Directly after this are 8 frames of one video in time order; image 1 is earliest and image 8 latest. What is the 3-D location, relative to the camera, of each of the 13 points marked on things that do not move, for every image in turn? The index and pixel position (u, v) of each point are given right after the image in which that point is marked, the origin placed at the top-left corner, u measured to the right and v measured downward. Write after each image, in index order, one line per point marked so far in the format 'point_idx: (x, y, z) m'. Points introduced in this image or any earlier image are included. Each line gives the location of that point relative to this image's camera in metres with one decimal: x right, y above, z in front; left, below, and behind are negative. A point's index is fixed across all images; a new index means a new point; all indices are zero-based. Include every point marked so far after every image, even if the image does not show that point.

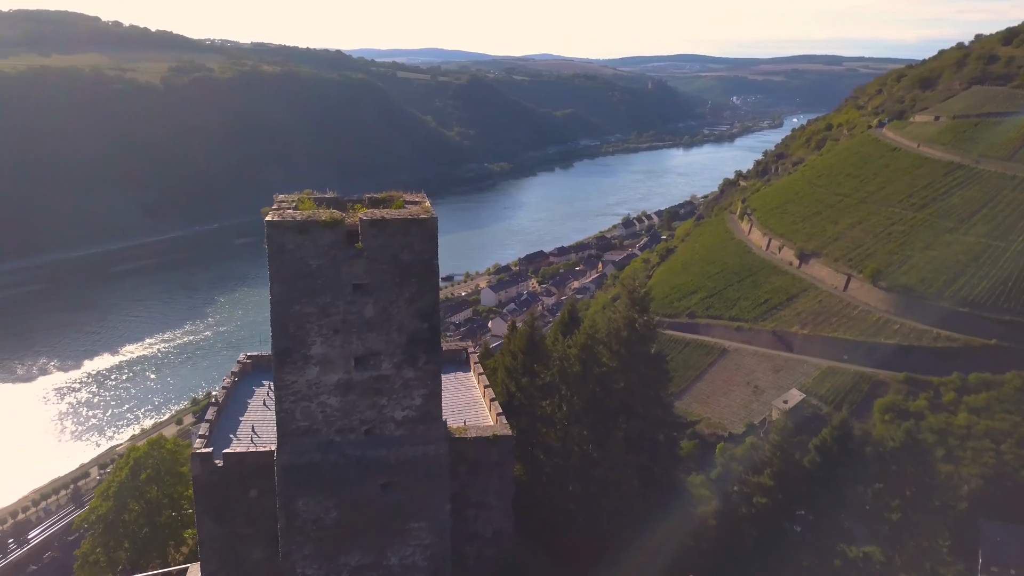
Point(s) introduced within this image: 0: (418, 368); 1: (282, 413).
0: (-0.8, -0.7, +6.9) m
1: (-1.9, -1.0, +6.8) m
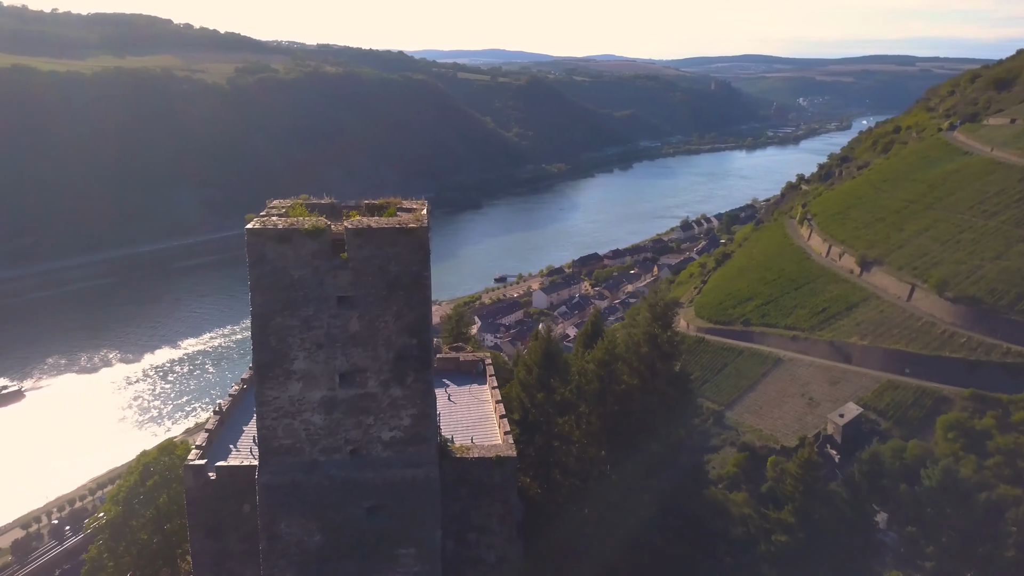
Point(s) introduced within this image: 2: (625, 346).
0: (-0.9, -0.8, +6.5) m
1: (-1.9, -1.1, +6.5) m
2: (+1.4, -0.7, +10.5) m
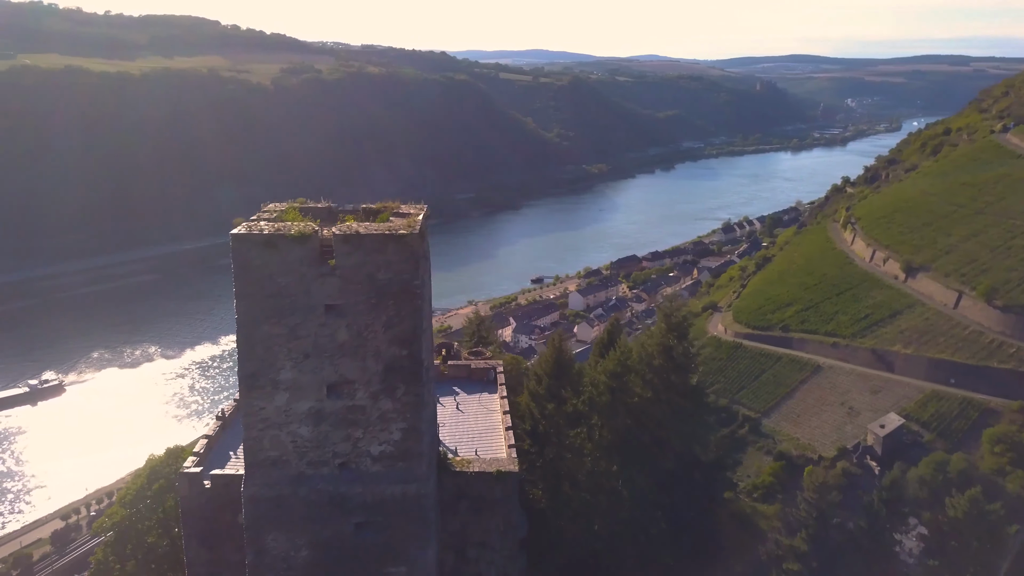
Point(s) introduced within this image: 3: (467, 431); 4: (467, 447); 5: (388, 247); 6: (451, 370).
0: (-0.9, -0.9, +6.3) m
1: (-2.0, -1.2, +6.3) m
2: (+1.6, -0.8, +10.2) m
3: (-0.5, -1.6, +8.9) m
4: (-0.5, -1.7, +8.5) m
5: (-0.9, +0.3, +6.0) m
6: (-0.8, -1.1, +10.5) m
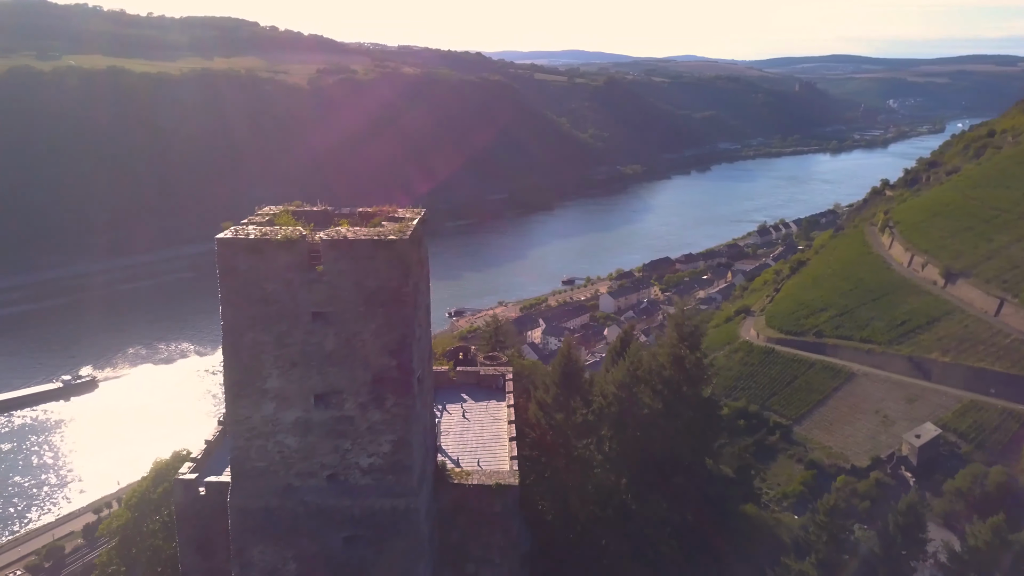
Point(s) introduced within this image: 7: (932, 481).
0: (-1.0, -0.9, +6.1) m
1: (-2.0, -1.2, +6.1) m
2: (+1.7, -0.9, +9.9) m
3: (-0.4, -1.6, +8.7) m
4: (-0.4, -1.7, +8.3) m
5: (-1.0, +0.2, +5.8) m
6: (-0.7, -1.1, +10.3) m
7: (+10.1, -4.6, +19.5) m
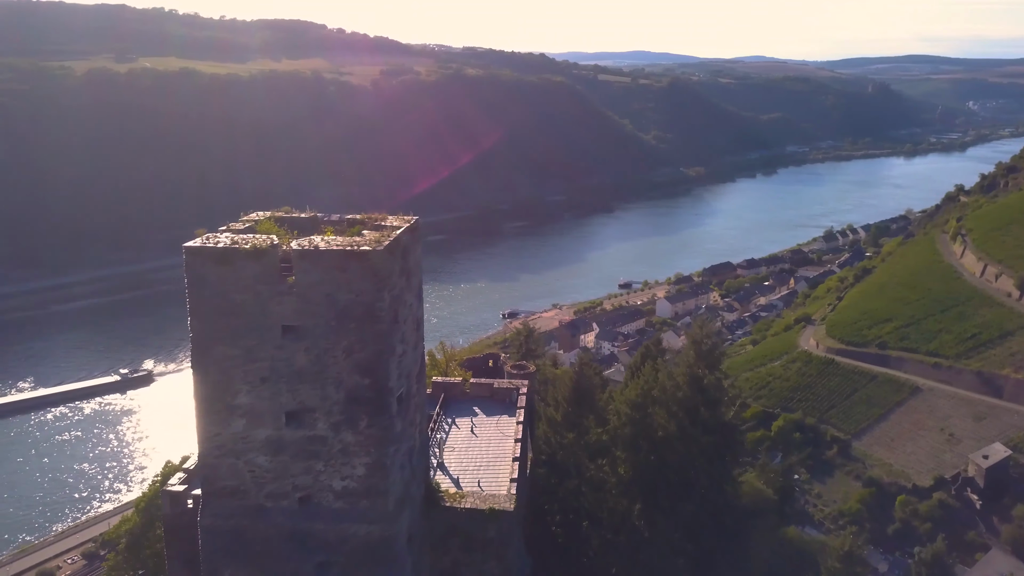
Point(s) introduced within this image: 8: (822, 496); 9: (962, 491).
0: (-1.1, -1.0, +5.7) m
1: (-2.2, -1.3, +5.8) m
2: (+1.9, -1.1, +9.3) m
3: (-0.4, -1.7, +8.3) m
4: (-0.4, -1.8, +7.9) m
5: (-1.1, +0.2, +5.4) m
6: (-0.5, -1.2, +9.9) m
7: (+10.9, -4.9, +18.3) m
8: (+7.6, -5.1, +19.8) m
9: (+10.4, -4.8, +18.9) m
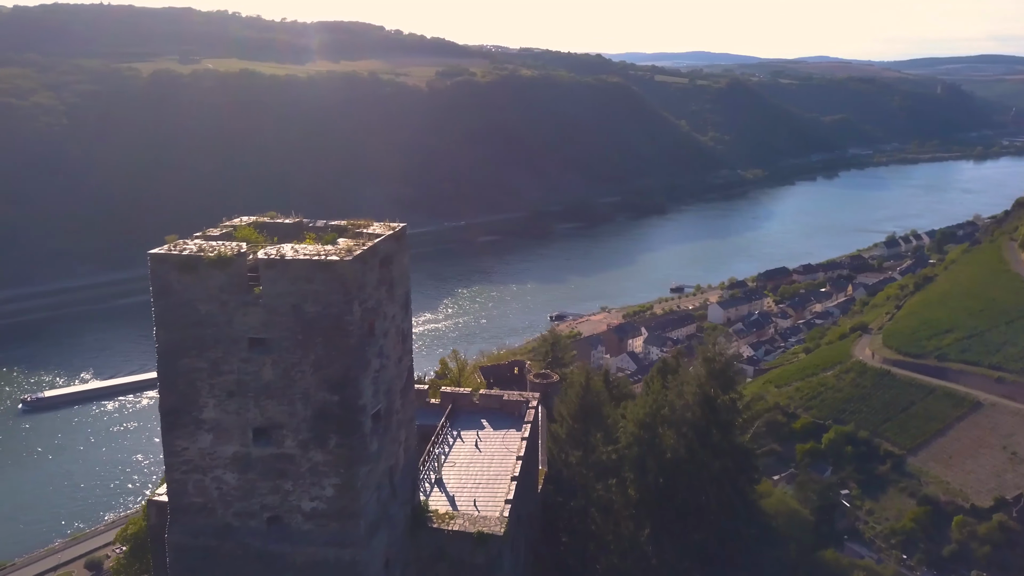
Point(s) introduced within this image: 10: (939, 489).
0: (-1.2, -1.1, +5.4) m
1: (-2.3, -1.3, +5.6) m
2: (+1.9, -1.2, +8.8) m
3: (-0.4, -1.8, +7.9) m
4: (-0.4, -1.9, +7.5) m
5: (-1.2, +0.1, +5.1) m
6: (-0.3, -1.3, +9.6) m
7: (+11.5, -5.2, +17.1) m
8: (+8.3, -5.3, +18.9) m
9: (+11.0, -5.1, +17.8) m
10: (+10.1, -5.0, +19.7) m
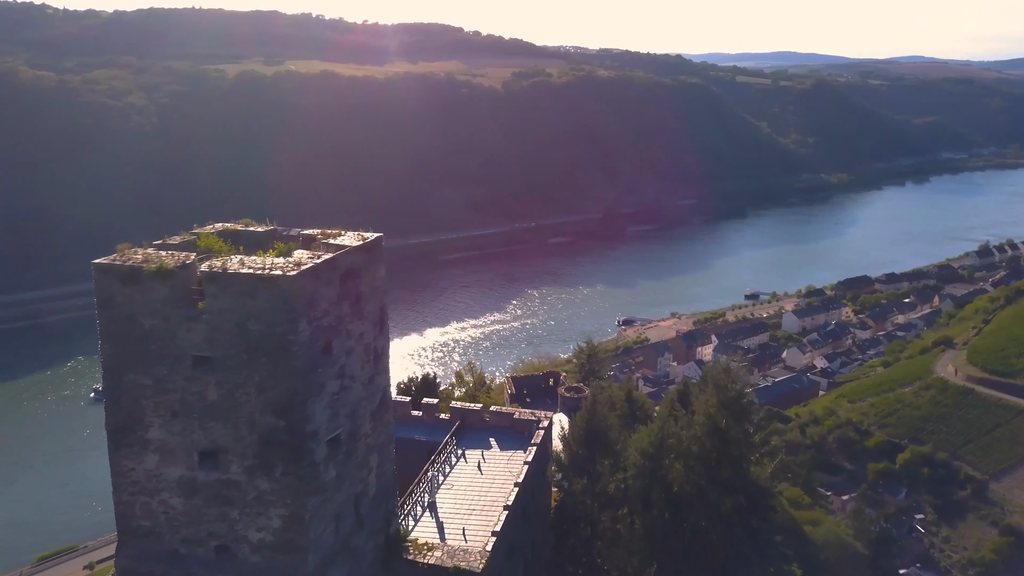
0: (-1.5, -1.2, +5.0) m
1: (-2.5, -1.4, +5.3) m
2: (+2.0, -1.4, +8.1) m
3: (-0.4, -1.9, +7.4) m
4: (-0.5, -2.0, +7.0) m
5: (-1.5, 0.0, +4.8) m
6: (-0.2, -1.5, +9.1) m
7: (+12.2, -5.6, +15.5) m
8: (+9.1, -5.7, +17.6) m
9: (+11.8, -5.5, +16.3) m
10: (+11.0, -5.4, +18.2) m
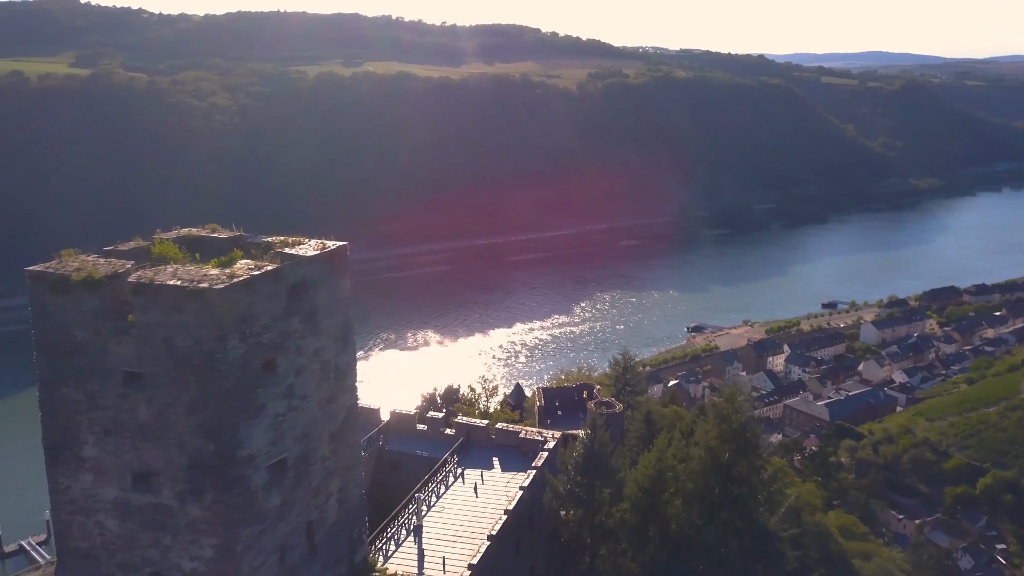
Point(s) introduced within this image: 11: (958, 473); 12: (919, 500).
0: (-1.8, -1.3, +4.7) m
1: (-2.8, -1.5, +5.1) m
2: (+2.0, -1.5, +7.4) m
3: (-0.5, -2.1, +7.0) m
4: (-0.6, -2.1, +6.6) m
5: (-1.8, -0.1, +4.4) m
6: (-0.1, -1.6, +8.6) m
7: (+12.7, -6.0, +13.9) m
8: (+9.8, -6.0, +16.2) m
9: (+12.4, -5.9, +14.7) m
10: (+11.8, -5.8, +16.7) m
11: (+10.7, -4.6, +19.9) m
12: (+9.3, -5.0, +19.0) m
